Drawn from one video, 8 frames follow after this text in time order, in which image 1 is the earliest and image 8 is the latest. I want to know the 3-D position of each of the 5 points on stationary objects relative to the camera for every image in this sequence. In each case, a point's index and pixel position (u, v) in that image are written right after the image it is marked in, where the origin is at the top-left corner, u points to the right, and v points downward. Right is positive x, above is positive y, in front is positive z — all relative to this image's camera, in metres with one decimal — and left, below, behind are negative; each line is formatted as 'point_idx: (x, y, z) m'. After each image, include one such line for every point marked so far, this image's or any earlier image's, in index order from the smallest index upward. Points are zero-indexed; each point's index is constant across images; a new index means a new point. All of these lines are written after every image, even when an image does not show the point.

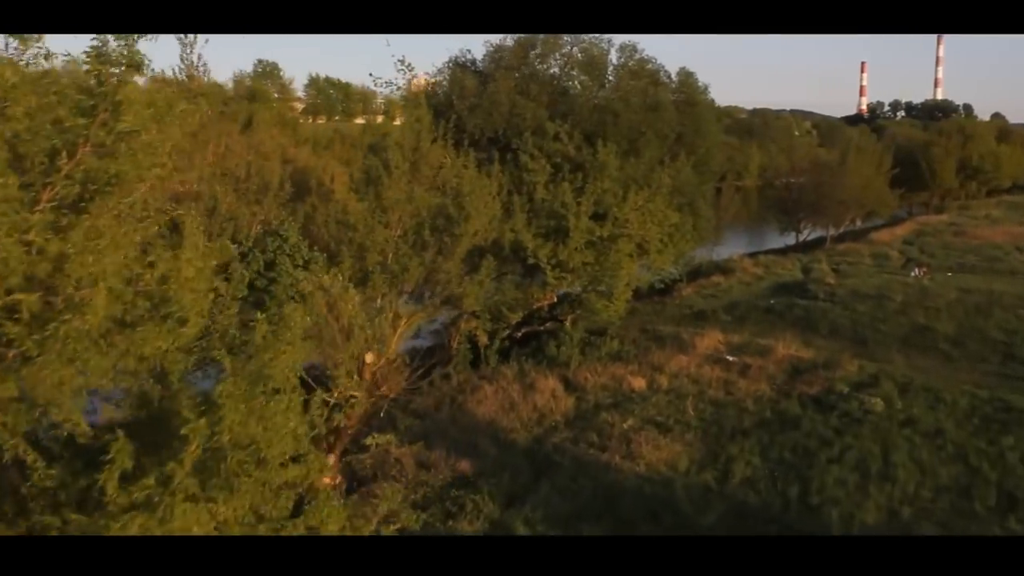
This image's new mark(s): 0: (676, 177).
0: (+2.2, +1.5, +13.4) m
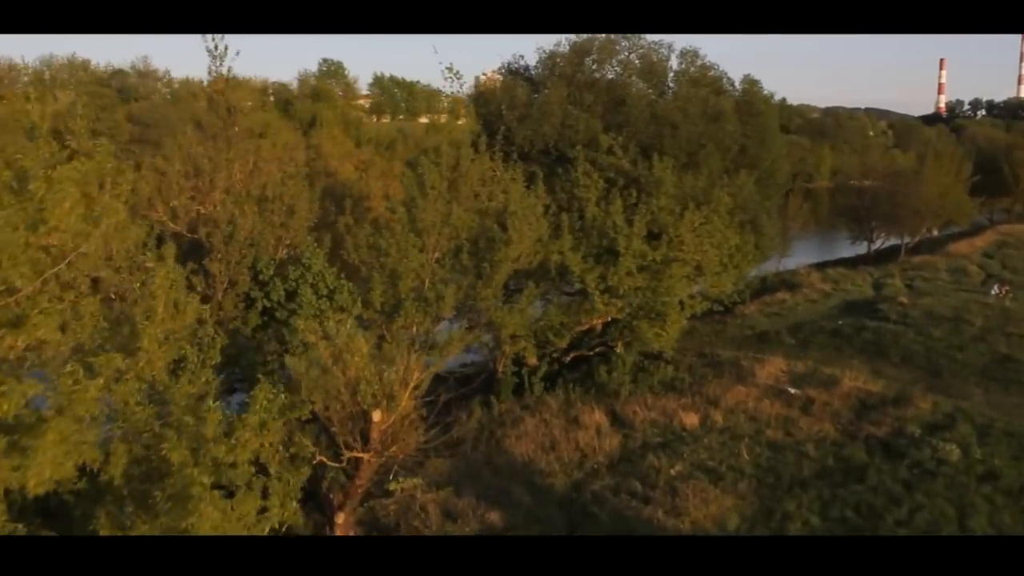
0: (+2.8, +1.2, +12.6) m
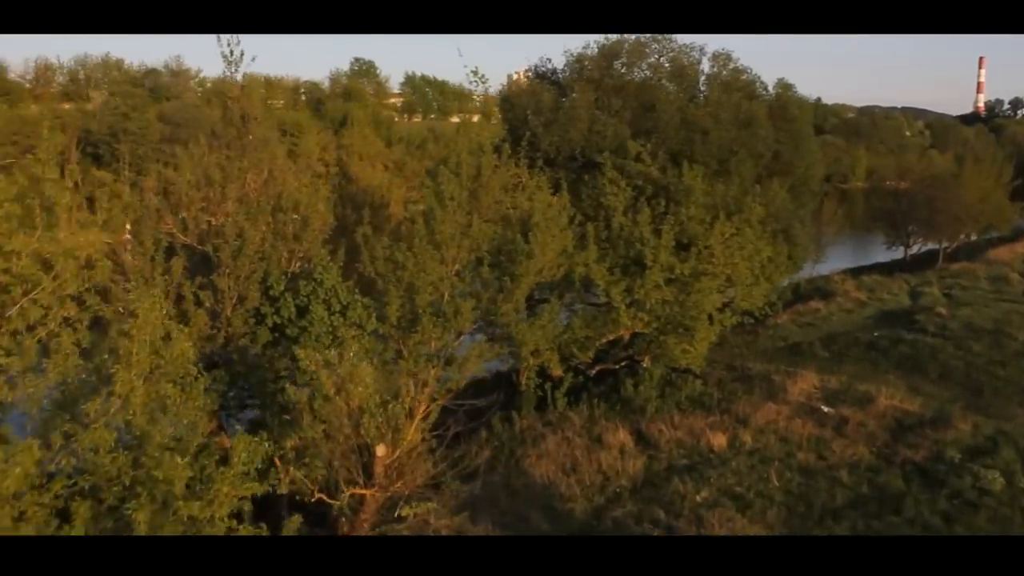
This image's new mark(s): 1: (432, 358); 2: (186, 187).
0: (+3.1, +1.0, +12.2) m
1: (-0.7, -0.6, +8.6) m
2: (-2.6, +0.8, +8.0) m
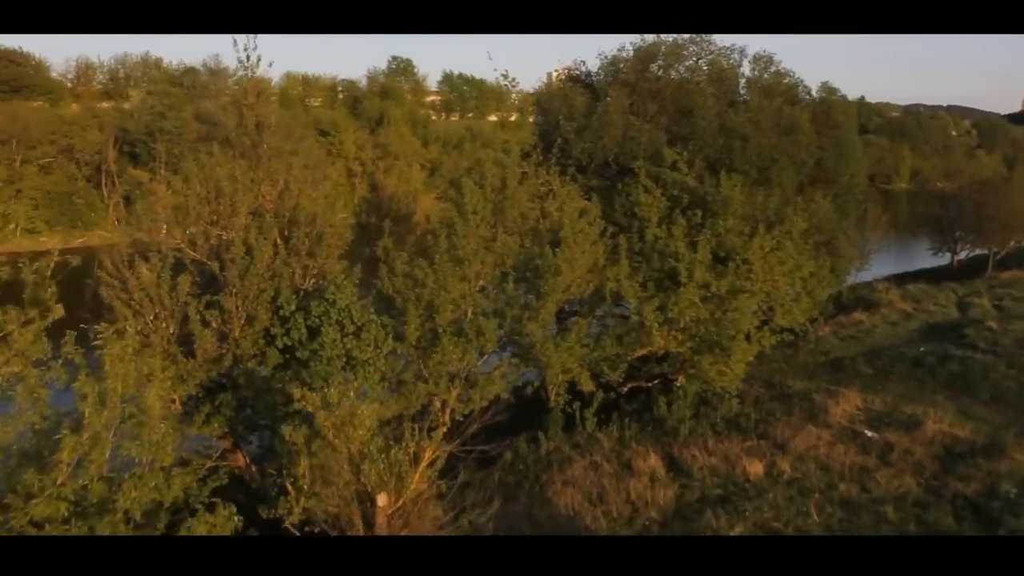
0: (+3.5, +0.9, +11.7) m
1: (-0.5, -0.8, +8.2) m
2: (-2.4, +0.7, +7.7) m
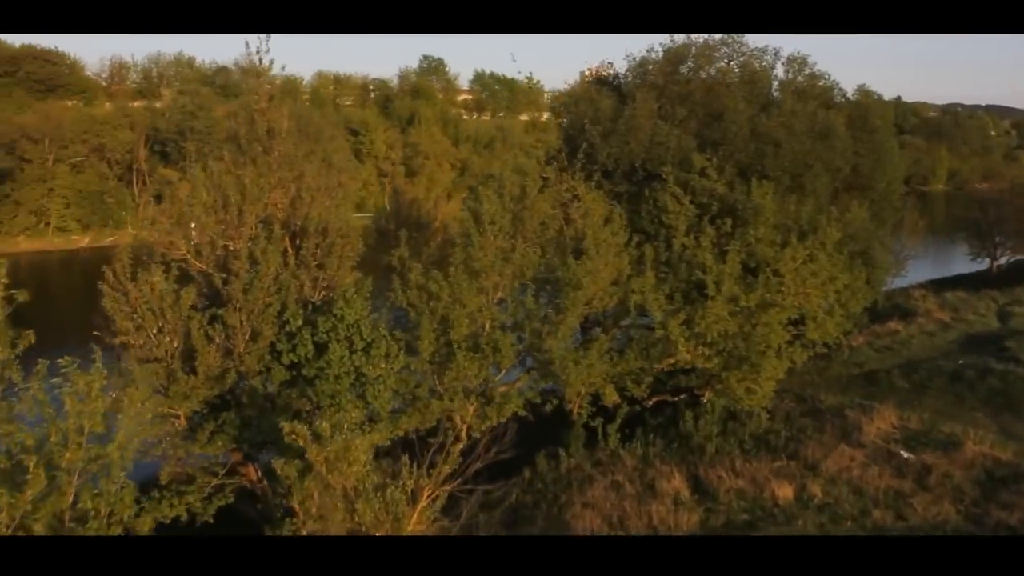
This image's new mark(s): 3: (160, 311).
0: (+3.7, +0.7, +11.2) m
1: (-0.3, -0.9, +7.9) m
2: (-2.3, +0.6, +7.4) m
3: (-2.4, -0.2, +6.9) m
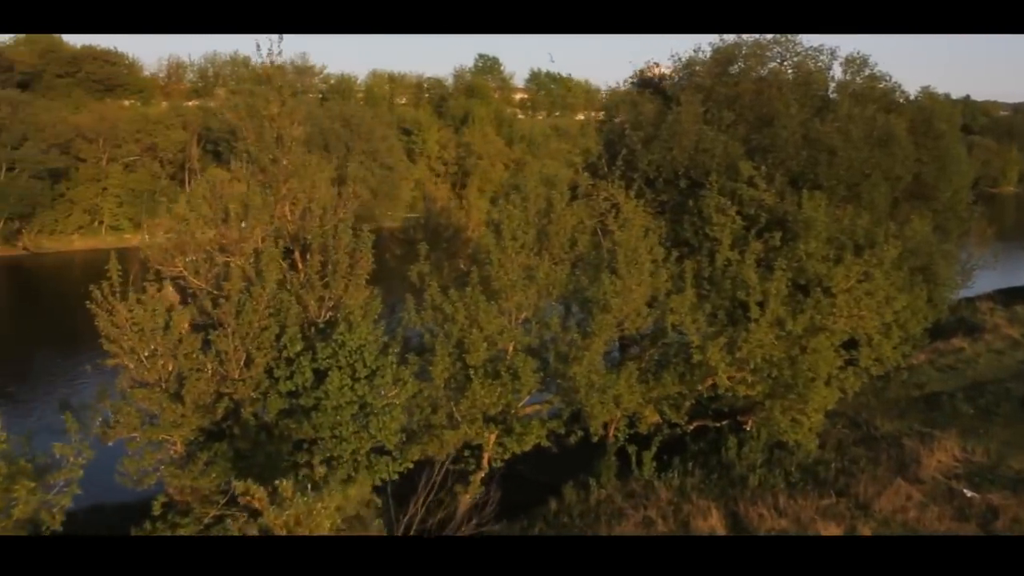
0: (+4.1, +0.5, +10.4) m
1: (-0.2, -1.0, +7.3) m
2: (-2.2, +0.5, +6.9) m
3: (-2.3, -0.3, +6.4) m
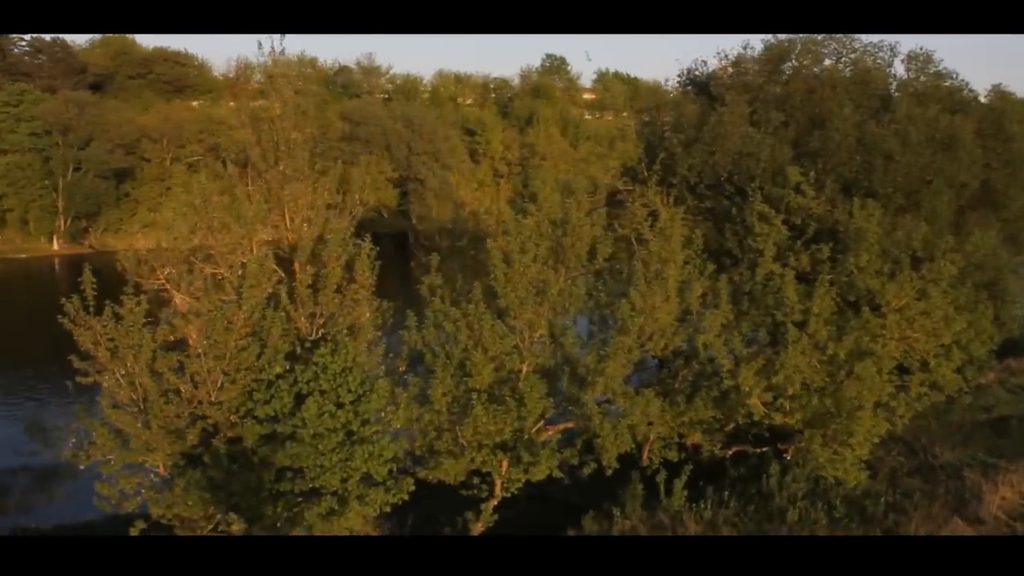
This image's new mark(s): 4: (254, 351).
0: (+4.4, +0.4, +9.5) m
1: (-0.1, -1.1, +6.8) m
2: (-2.1, +0.4, +6.5) m
3: (-2.3, -0.4, +6.0) m
4: (-1.5, -0.4, +6.0) m
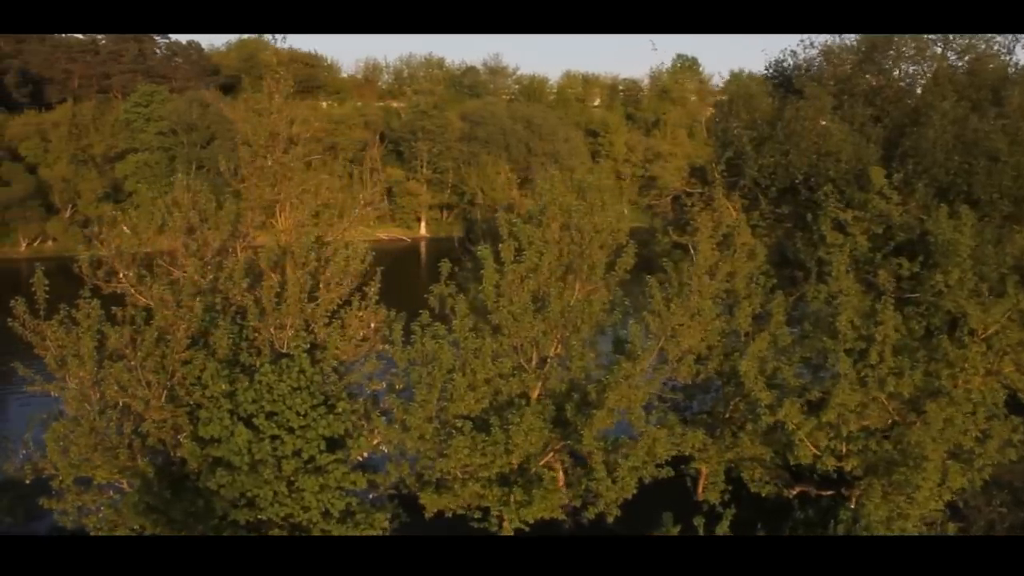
0: (+4.7, +0.2, +8.1) m
1: (-0.2, -1.2, +6.0) m
2: (-2.2, +0.3, +6.0) m
3: (-2.5, -0.4, +5.5) m
4: (-1.7, -0.4, +5.4) m
